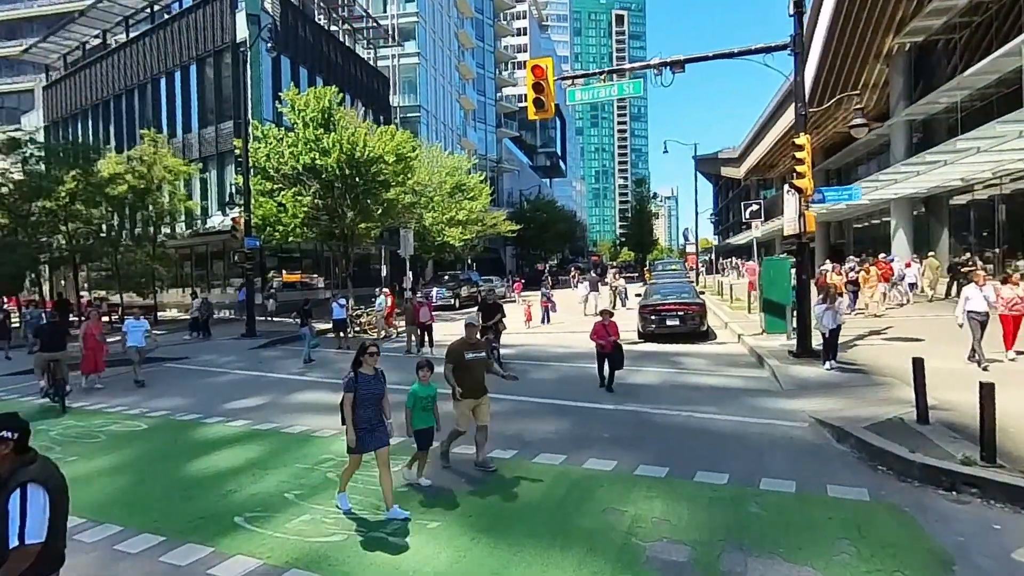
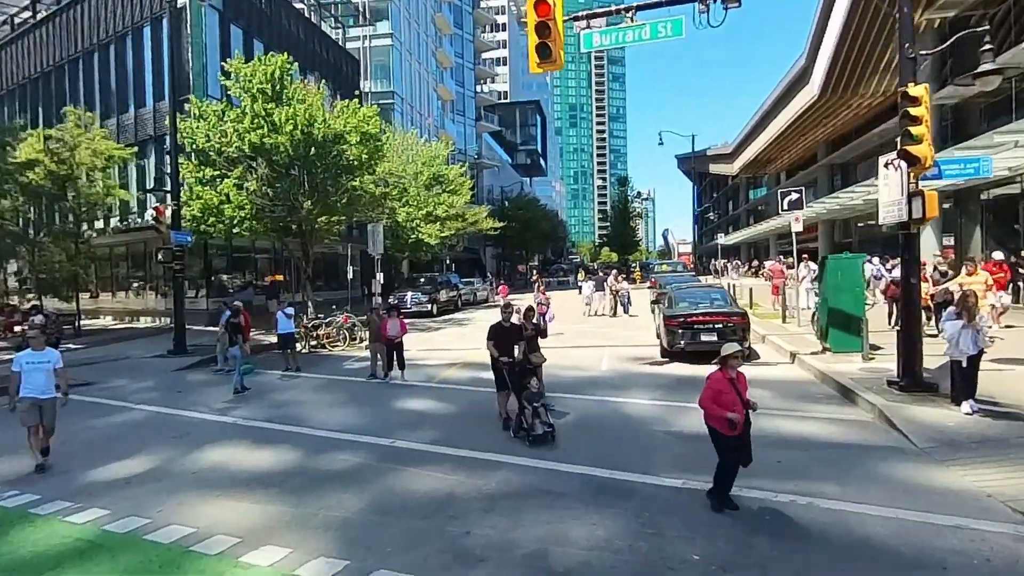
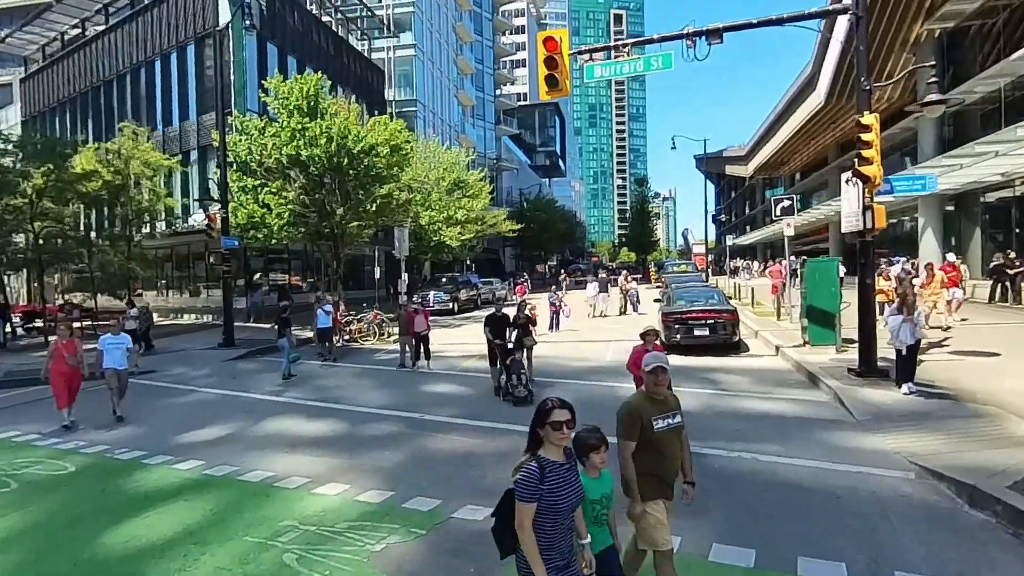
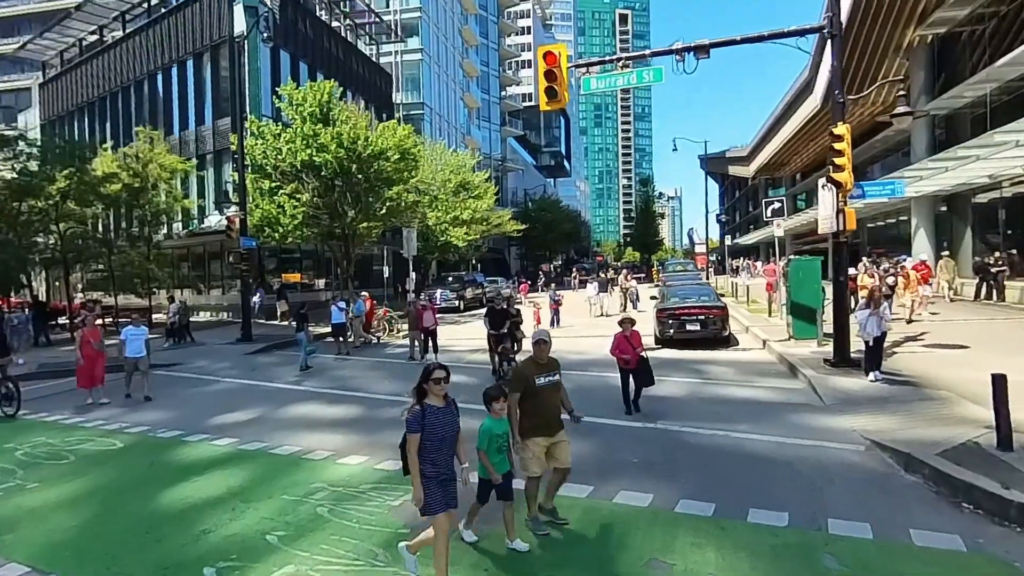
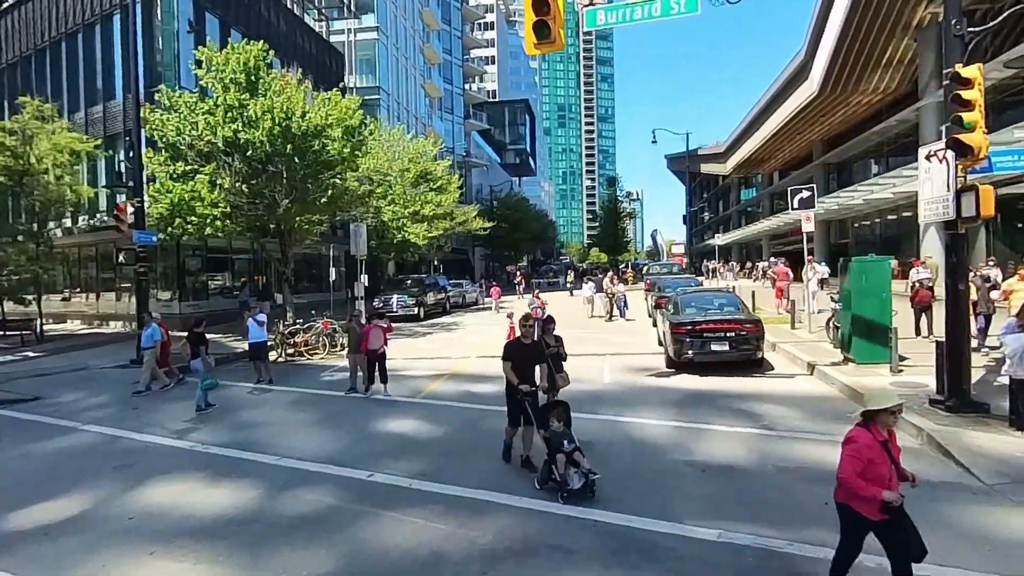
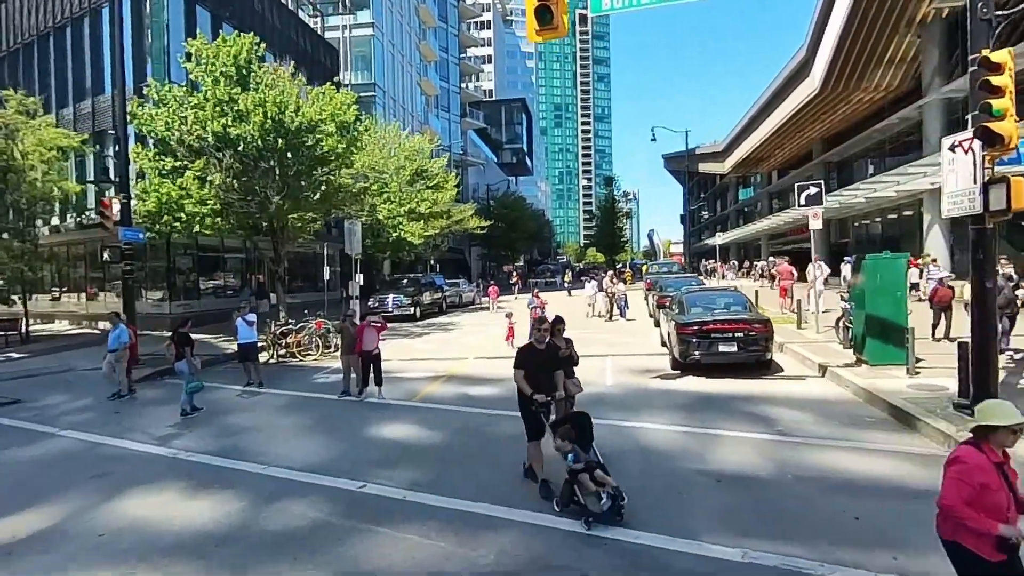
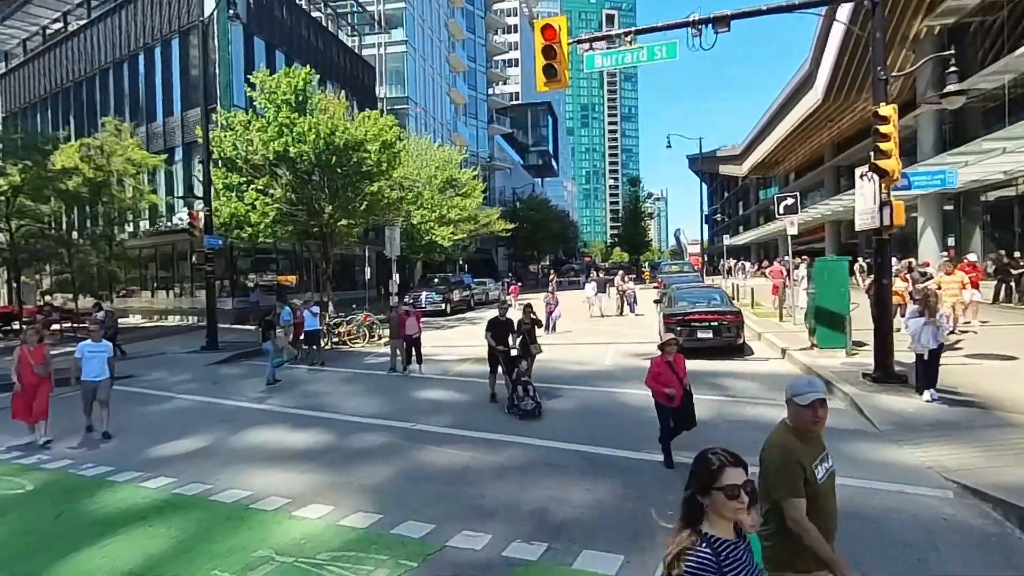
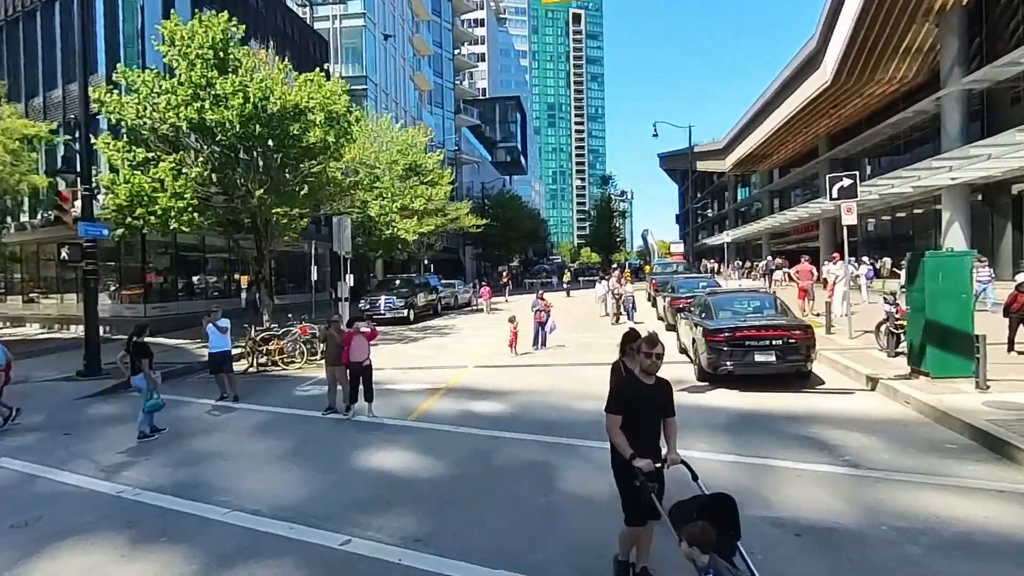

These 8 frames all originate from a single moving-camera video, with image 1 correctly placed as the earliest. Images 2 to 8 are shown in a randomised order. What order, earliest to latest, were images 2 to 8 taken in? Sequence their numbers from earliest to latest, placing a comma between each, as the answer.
4, 3, 7, 2, 5, 6, 8
